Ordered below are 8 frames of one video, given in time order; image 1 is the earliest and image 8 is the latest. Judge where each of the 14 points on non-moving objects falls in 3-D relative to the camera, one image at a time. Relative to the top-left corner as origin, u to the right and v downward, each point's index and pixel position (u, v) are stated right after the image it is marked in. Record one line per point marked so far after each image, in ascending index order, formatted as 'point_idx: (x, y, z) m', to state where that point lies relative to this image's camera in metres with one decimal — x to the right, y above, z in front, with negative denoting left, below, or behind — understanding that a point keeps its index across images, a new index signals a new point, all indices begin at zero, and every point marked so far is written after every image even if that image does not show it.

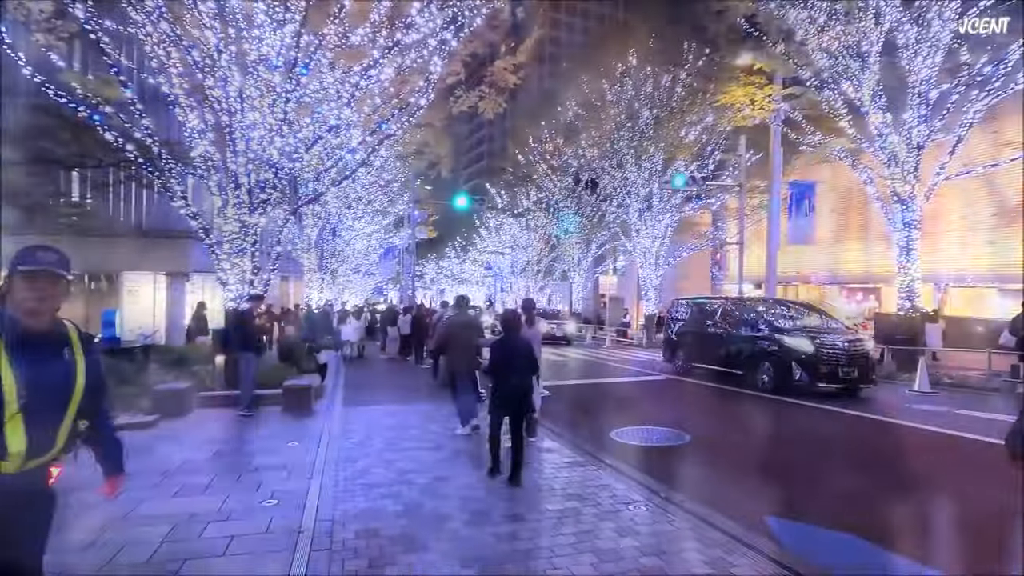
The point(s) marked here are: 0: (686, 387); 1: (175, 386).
0: (+3.2, -1.8, +13.7) m
1: (-4.5, -1.3, +10.1) m
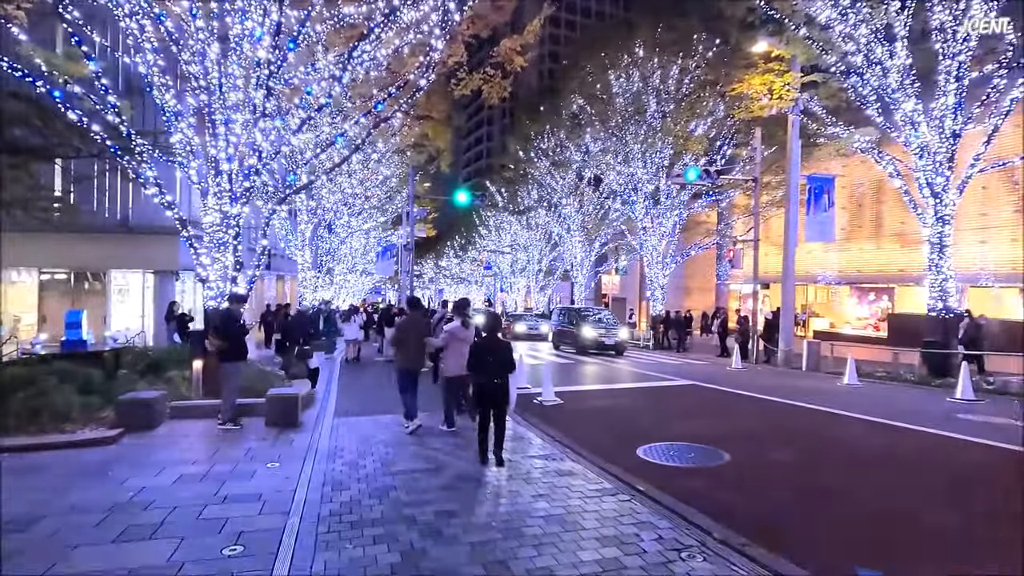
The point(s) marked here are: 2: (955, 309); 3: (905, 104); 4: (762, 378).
0: (+3.3, -1.8, +12.6) m
1: (-4.4, -1.3, +8.9) m
2: (+10.4, -0.5, +17.6) m
3: (+8.9, +4.2, +17.1) m
4: (+5.6, -2.0, +16.8) m
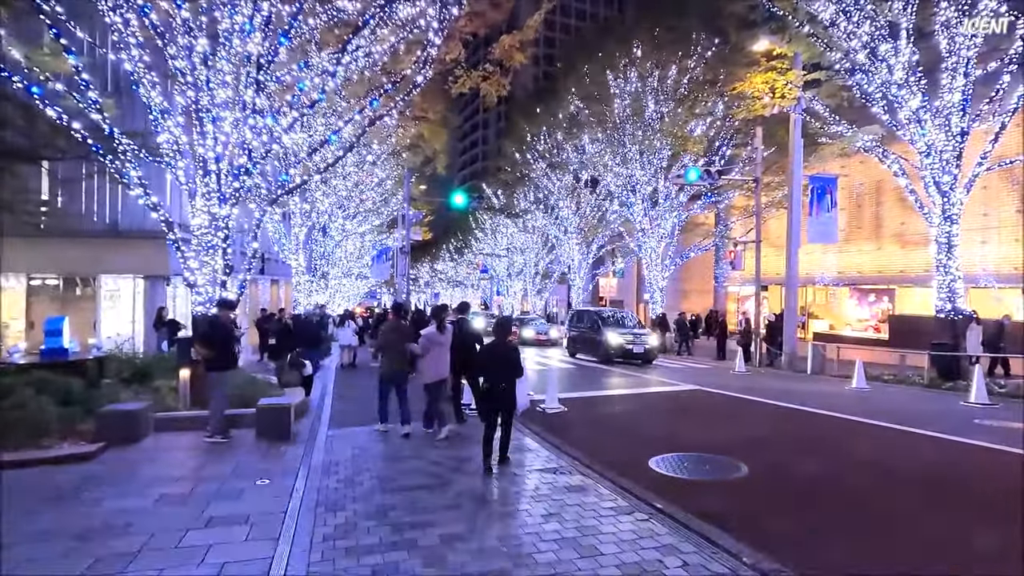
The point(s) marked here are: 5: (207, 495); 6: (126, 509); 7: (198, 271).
0: (+3.3, -1.8, +12.2) m
1: (-4.3, -1.3, +8.5) m
2: (+10.4, -0.5, +17.3) m
3: (+8.8, +4.2, +16.7) m
4: (+5.6, -2.0, +16.4) m
5: (-2.5, -1.7, +6.2) m
6: (-2.9, -1.7, +5.7) m
7: (-5.0, +0.3, +11.9) m
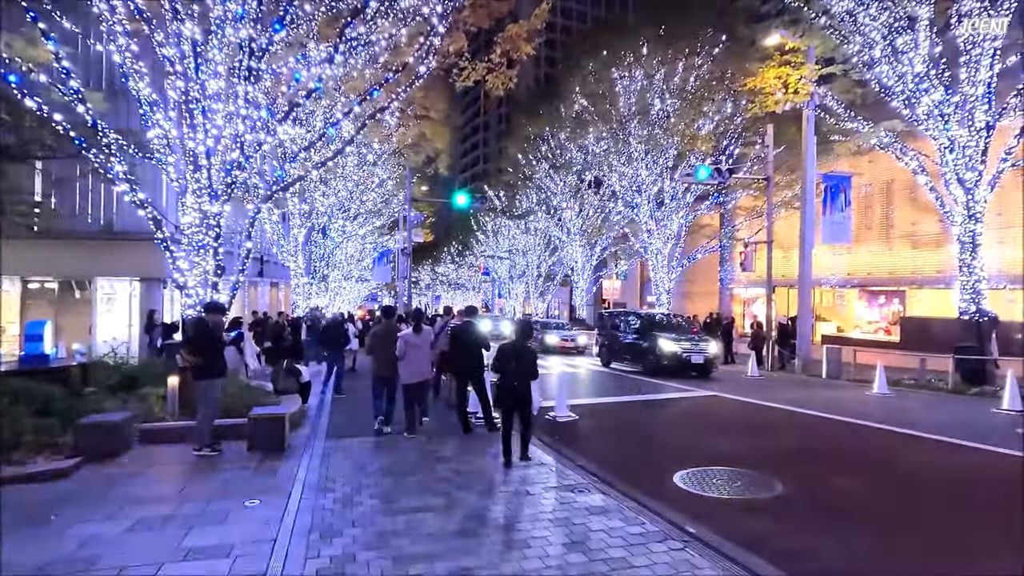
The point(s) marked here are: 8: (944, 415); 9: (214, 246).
0: (+3.5, -1.9, +11.6) m
1: (-4.2, -1.4, +7.9) m
2: (+10.5, -0.5, +16.6) m
3: (+9.0, +4.1, +16.1) m
4: (+5.7, -2.1, +15.7) m
5: (-2.4, -1.7, +5.6) m
6: (-2.8, -1.7, +5.1) m
7: (-4.9, +0.2, +11.3) m
8: (+6.7, -2.0, +11.7) m
9: (-4.5, +0.6, +11.4) m
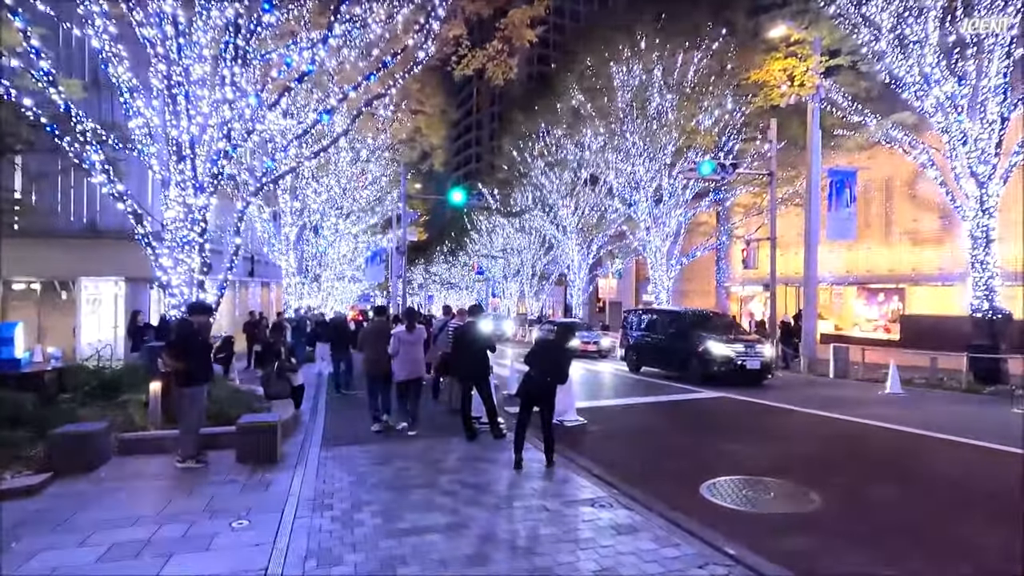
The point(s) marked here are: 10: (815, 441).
0: (+3.5, -1.8, +11.0) m
1: (-4.1, -1.3, +7.2) m
2: (+10.5, -0.5, +16.2) m
3: (+9.0, +4.2, +15.6) m
4: (+5.7, -2.0, +15.2) m
5: (-2.2, -1.7, +5.0) m
6: (-2.7, -1.7, +4.5) m
7: (-4.8, +0.3, +10.7) m
8: (+6.7, -1.9, +11.2) m
9: (-4.5, +0.7, +10.8) m
10: (+3.6, -1.8, +8.7) m
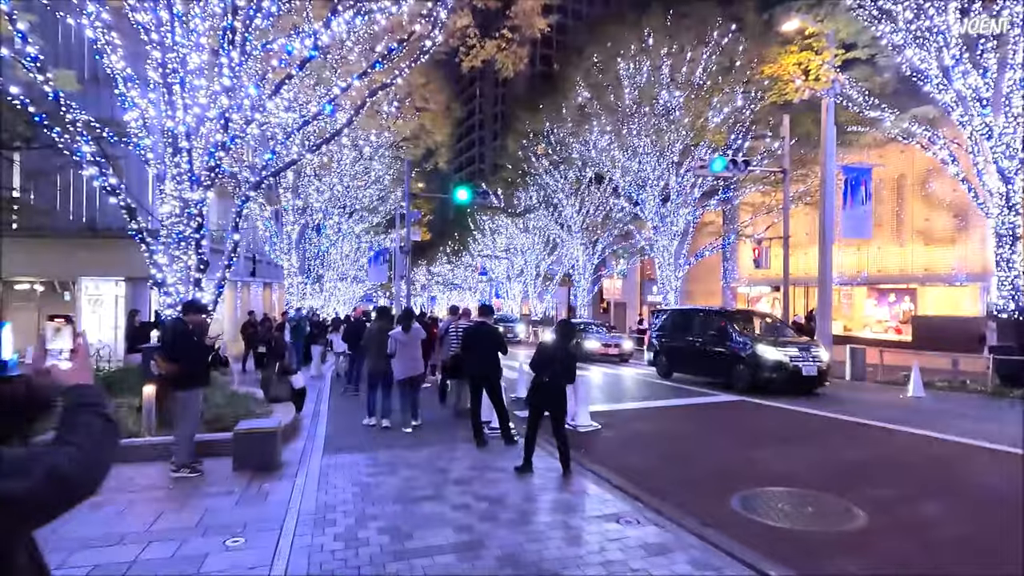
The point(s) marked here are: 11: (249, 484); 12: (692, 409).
0: (+3.7, -1.8, +10.6) m
1: (-4.0, -1.3, +6.8) m
2: (+10.7, -0.5, +15.7) m
3: (+9.1, +4.2, +15.1) m
4: (+5.9, -2.0, +14.7) m
5: (-2.1, -1.7, +4.5) m
6: (-2.5, -1.6, +4.0) m
7: (-4.7, +0.3, +10.2) m
8: (+6.9, -1.9, +10.7) m
9: (-4.3, +0.7, +10.3) m
10: (+3.7, -1.8, +8.2) m
11: (-2.4, -1.8, +6.8) m
12: (+2.8, -1.9, +11.6) m
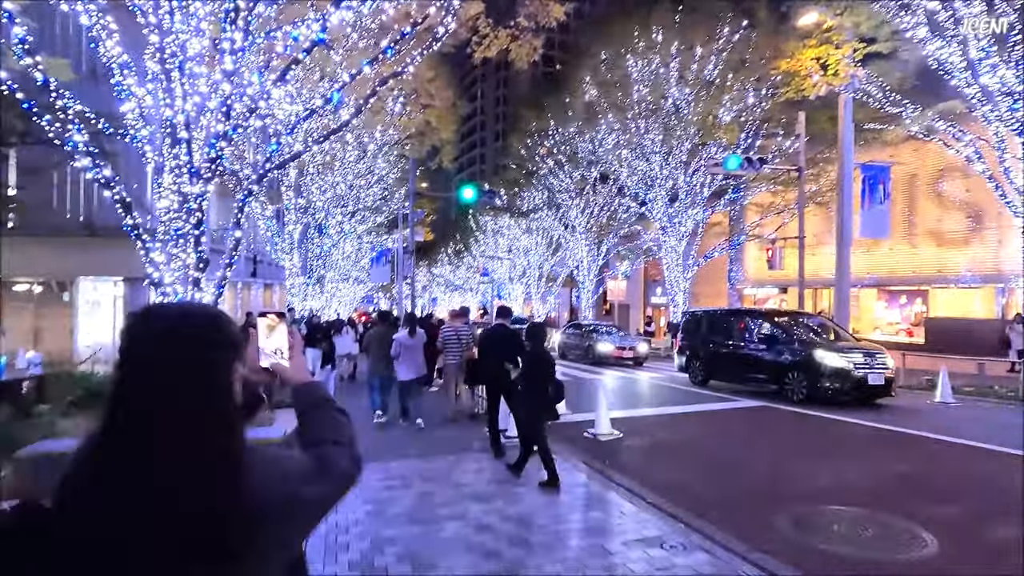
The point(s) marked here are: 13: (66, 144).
0: (+3.9, -1.8, +10.0) m
1: (-3.8, -1.3, +6.2) m
2: (+10.9, -0.5, +15.1) m
3: (+9.3, +4.2, +14.6) m
4: (+6.1, -2.0, +14.2) m
5: (-1.9, -1.7, +3.9) m
6: (-2.3, -1.6, +3.5) m
7: (-4.4, +0.3, +9.7) m
8: (+7.1, -1.9, +10.1) m
9: (-4.1, +0.7, +9.8) m
10: (+3.9, -1.8, +7.6) m
11: (-2.2, -1.8, +6.3) m
12: (+3.0, -1.9, +11.1) m
13: (-5.2, +1.7, +9.0) m
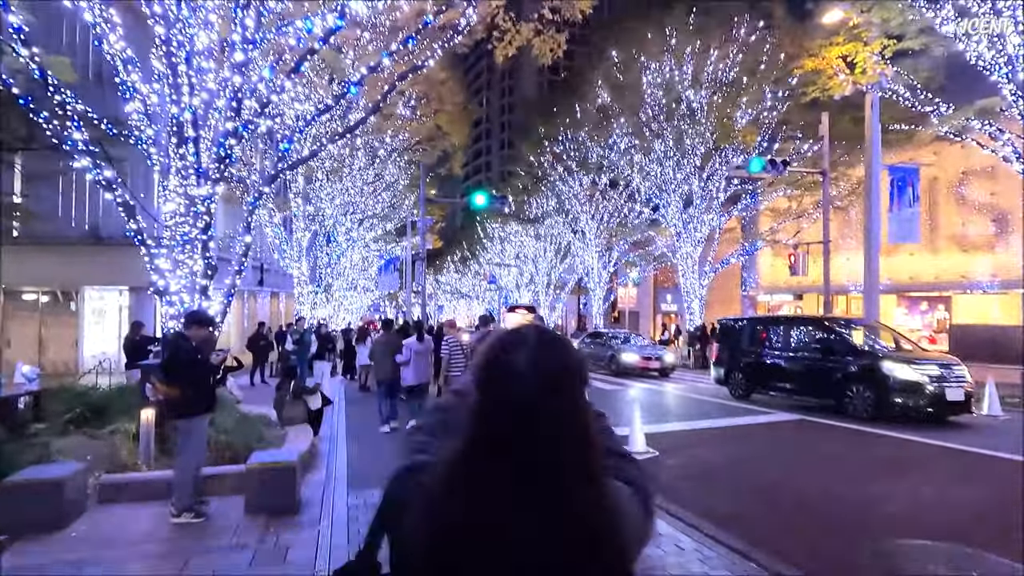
0: (+4.2, -1.9, +9.4) m
1: (-3.5, -1.4, +5.6) m
2: (+11.2, -0.6, +14.5) m
3: (+9.7, +4.1, +13.9) m
4: (+6.5, -2.1, +13.5) m
5: (-1.6, -1.7, +3.3) m
6: (-2.0, -1.7, +2.9) m
7: (-4.1, +0.2, +9.1) m
8: (+7.4, -2.0, +9.4) m
9: (-3.8, +0.6, +9.2) m
10: (+4.2, -1.8, +7.0) m
11: (-1.8, -1.8, +5.7) m
12: (+3.3, -2.0, +10.4) m
13: (-4.9, +1.6, +8.4) m
